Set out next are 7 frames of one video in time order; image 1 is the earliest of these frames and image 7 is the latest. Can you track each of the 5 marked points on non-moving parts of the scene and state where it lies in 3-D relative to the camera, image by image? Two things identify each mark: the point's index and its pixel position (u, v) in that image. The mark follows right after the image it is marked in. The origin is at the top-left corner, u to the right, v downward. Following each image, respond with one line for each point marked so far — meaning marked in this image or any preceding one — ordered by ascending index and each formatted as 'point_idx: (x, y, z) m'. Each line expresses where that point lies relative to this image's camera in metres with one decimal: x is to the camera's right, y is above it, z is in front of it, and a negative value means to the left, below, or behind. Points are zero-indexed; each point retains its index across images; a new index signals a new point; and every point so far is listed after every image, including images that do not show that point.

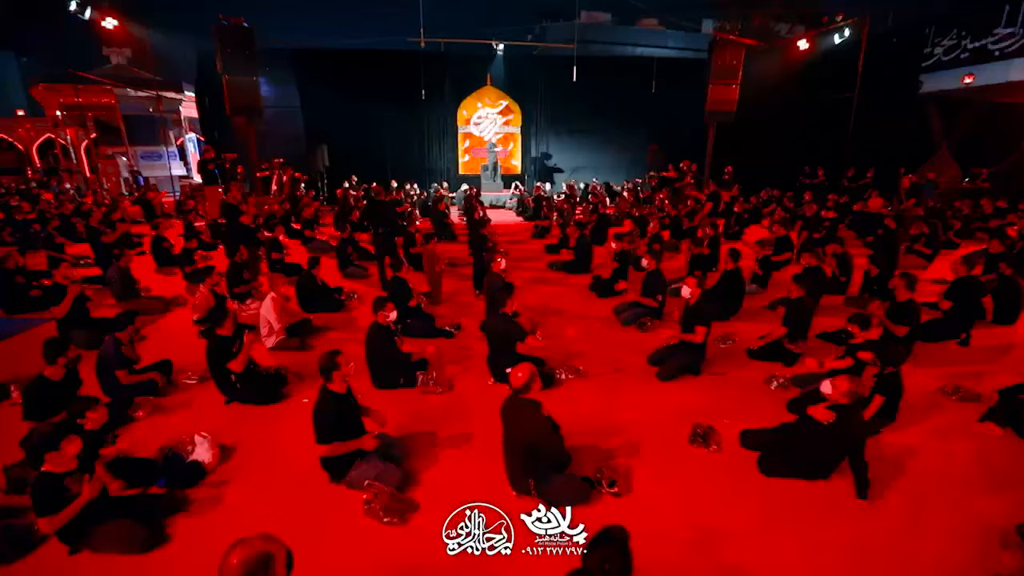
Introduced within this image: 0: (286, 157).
0: (-7.7, +4.4, +16.1) m
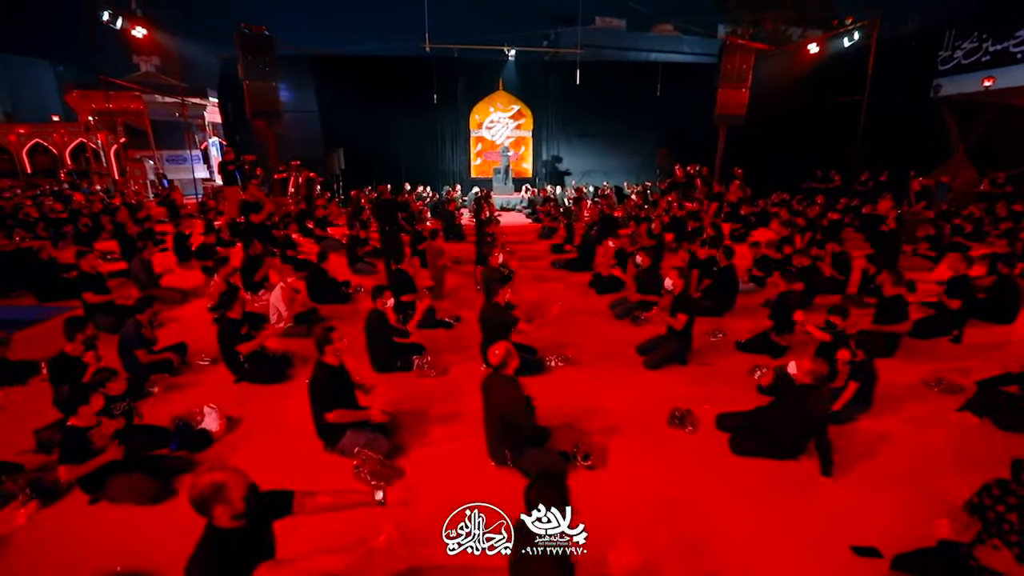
0: (-7.3, +4.5, +16.6) m
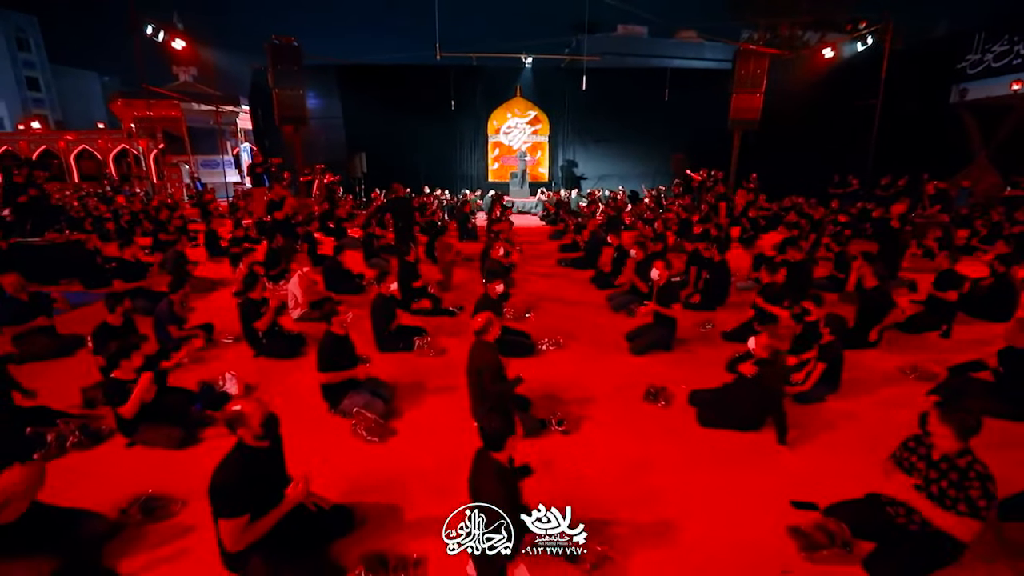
0: (-6.8, +4.6, +17.4) m
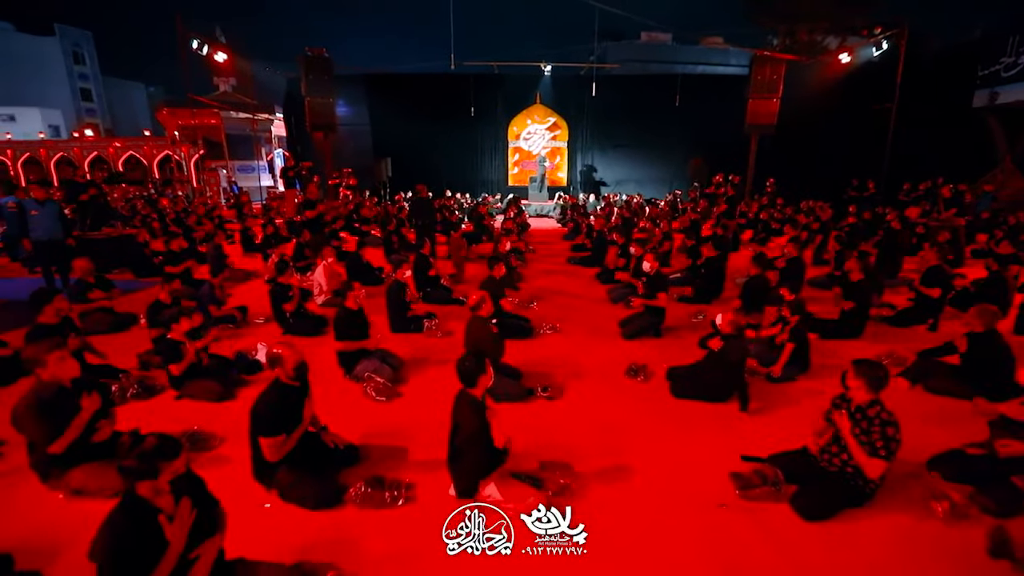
0: (-6.1, +4.6, +18.3) m
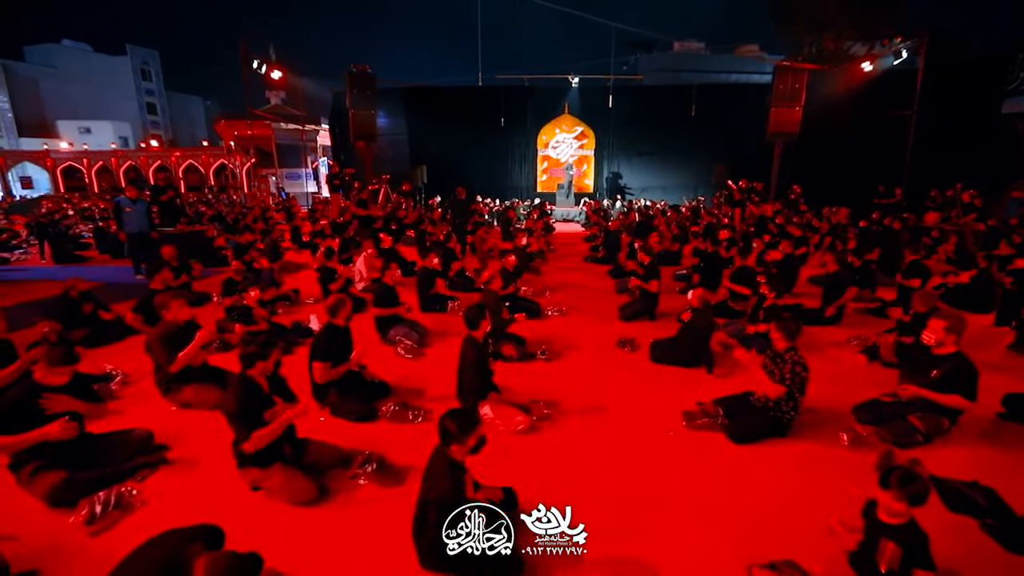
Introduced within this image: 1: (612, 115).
0: (-5.0, +4.7, +19.6) m
1: (+3.9, +6.9, +18.6) m
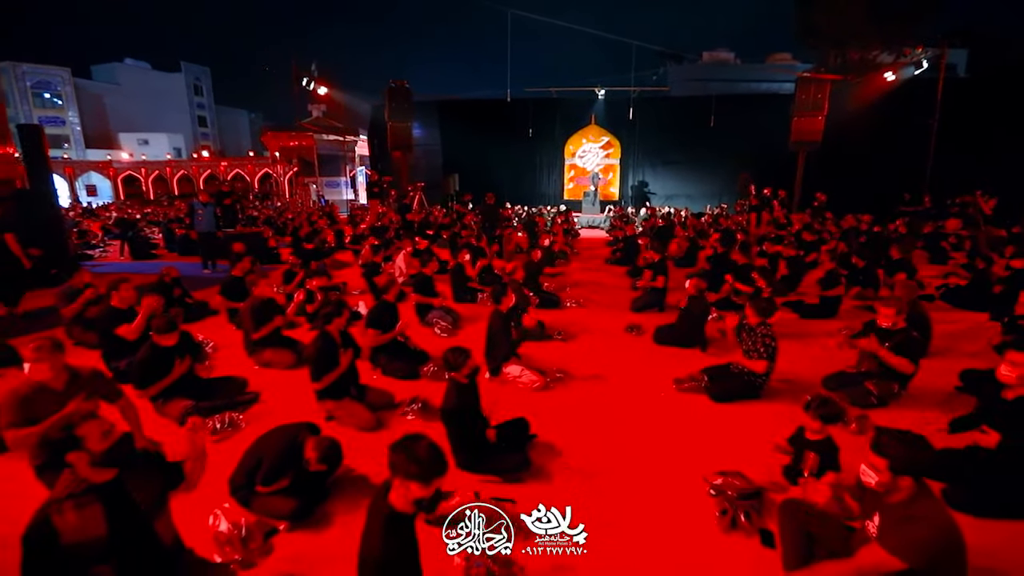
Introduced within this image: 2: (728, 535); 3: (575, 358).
0: (-3.8, +4.6, +20.8) m
1: (+5.1, +6.7, +19.3) m
2: (+1.2, -1.4, +2.7) m
3: (+0.7, -0.8, +5.4) m
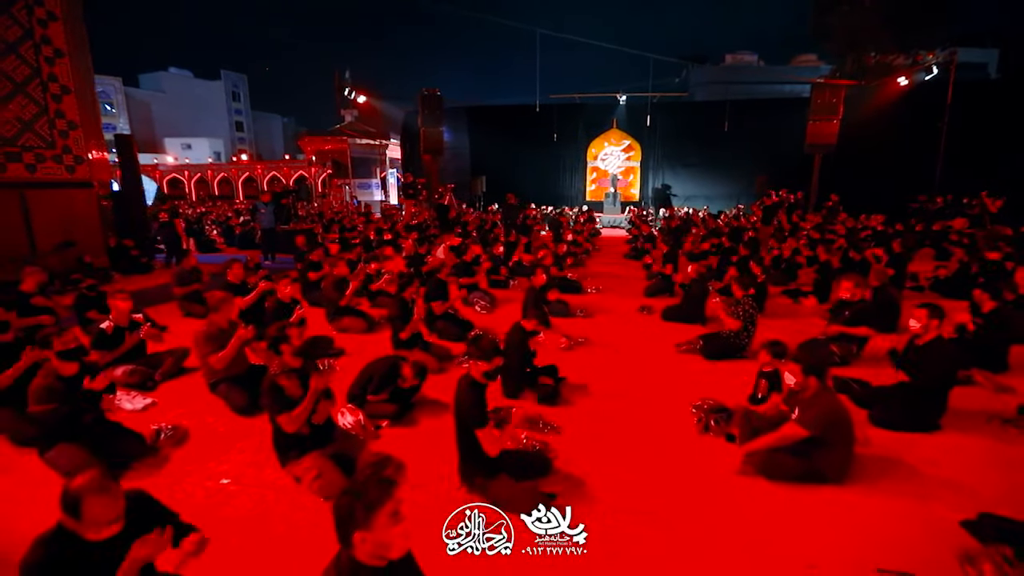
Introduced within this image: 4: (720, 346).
0: (-2.6, +4.8, +22.1) m
1: (+6.1, +6.8, +20.2) m
2: (+1.5, -1.2, +3.7) m
3: (+1.1, -0.5, +6.5) m
4: (+2.3, -0.7, +5.2) m
